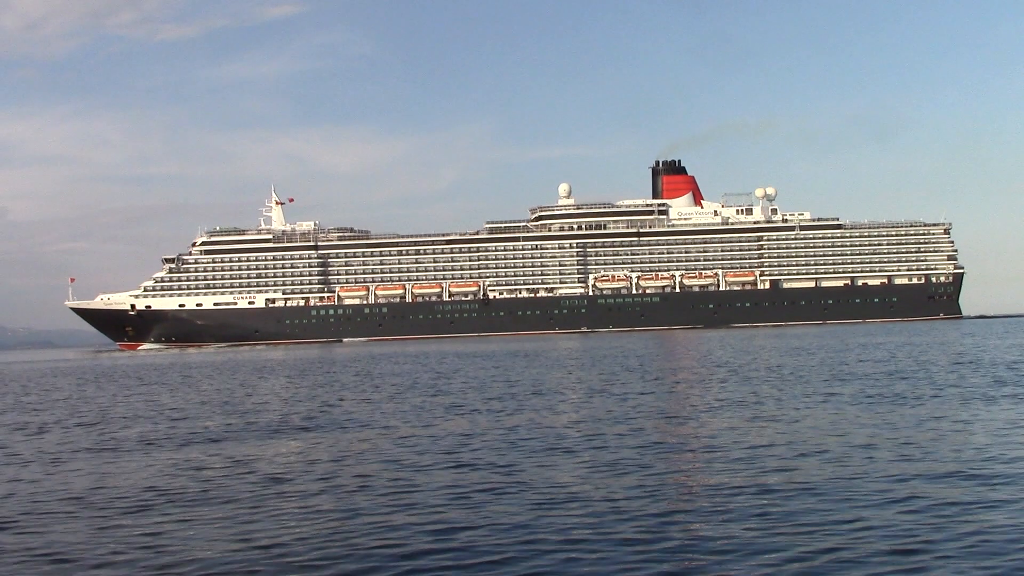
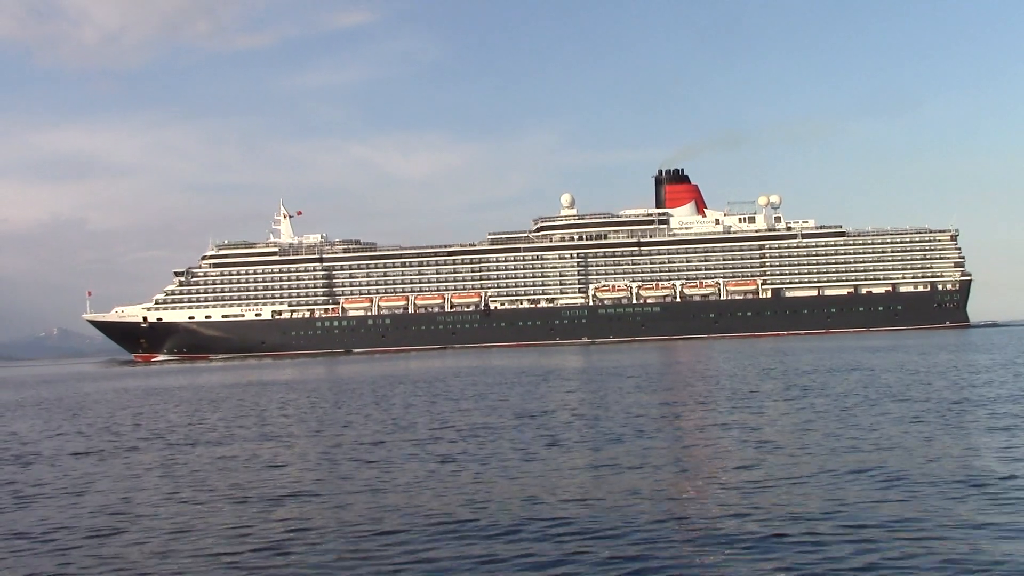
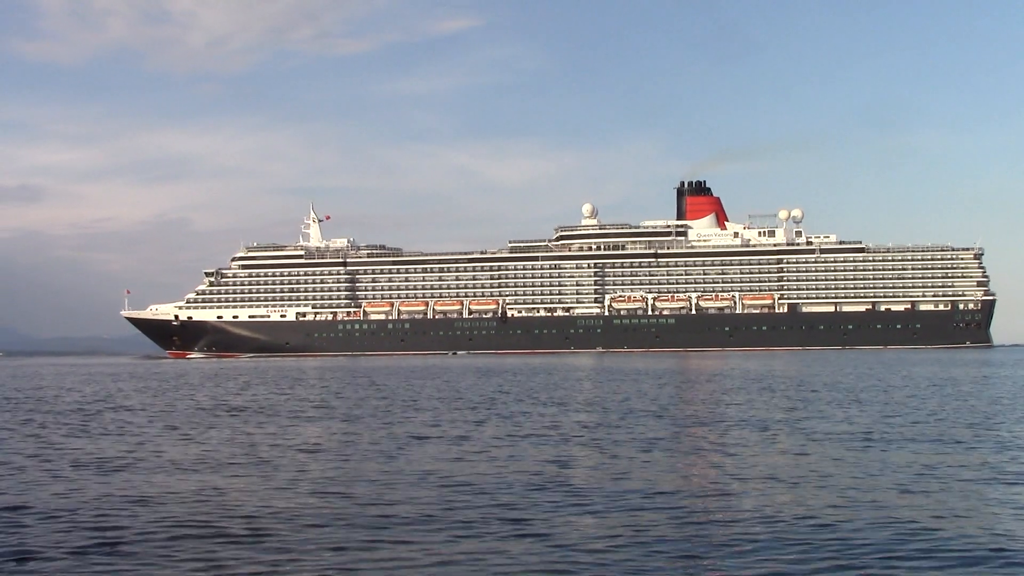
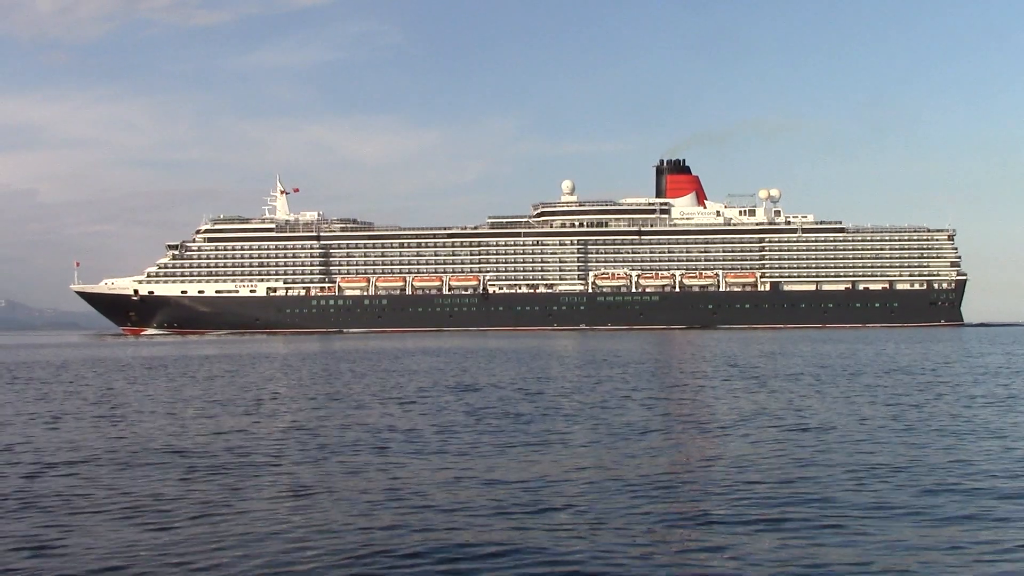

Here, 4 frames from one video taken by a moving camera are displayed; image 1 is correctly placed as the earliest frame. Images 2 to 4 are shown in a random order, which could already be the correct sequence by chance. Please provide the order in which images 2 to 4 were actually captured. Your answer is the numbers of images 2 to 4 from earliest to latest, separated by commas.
4, 2, 3
